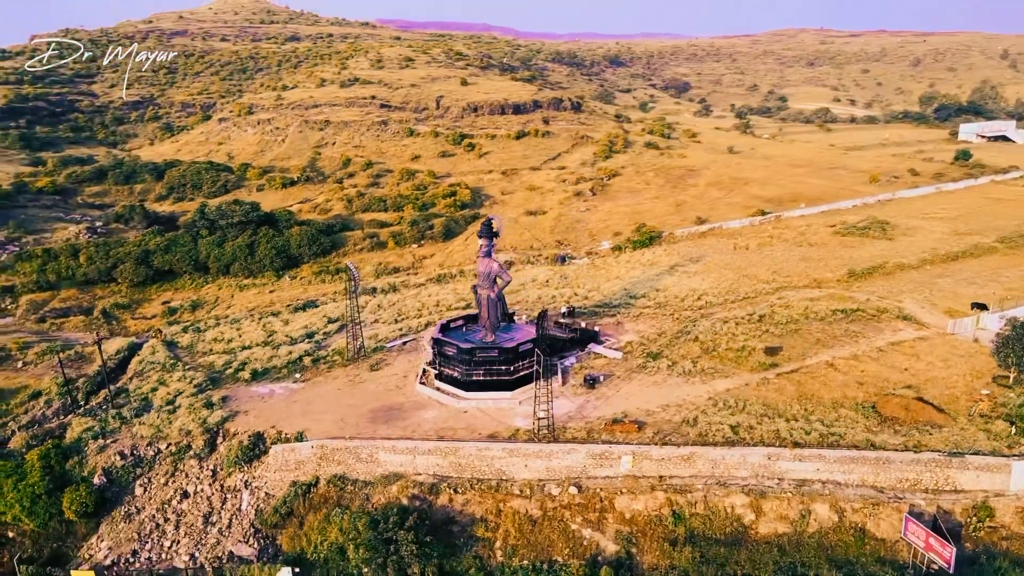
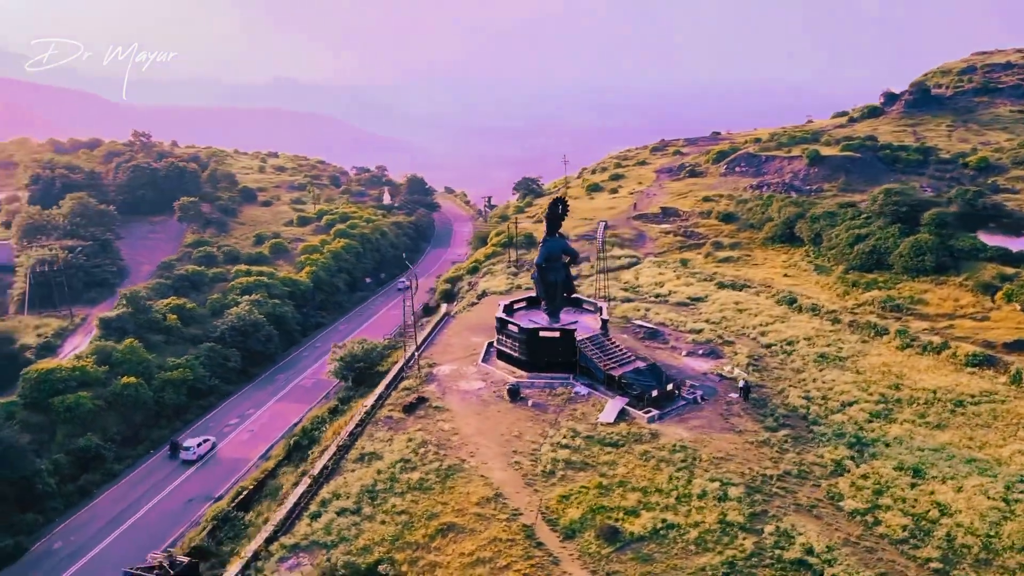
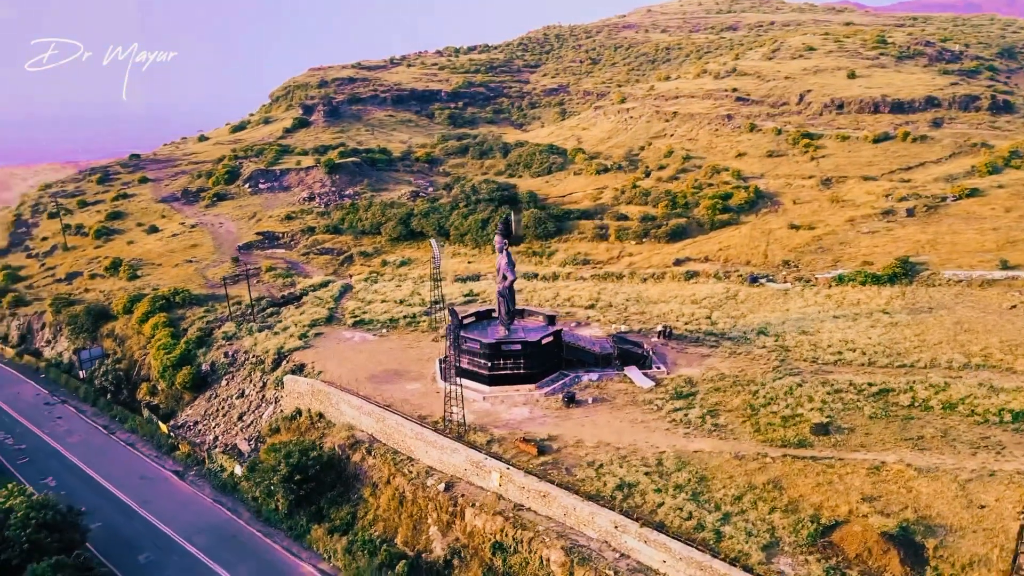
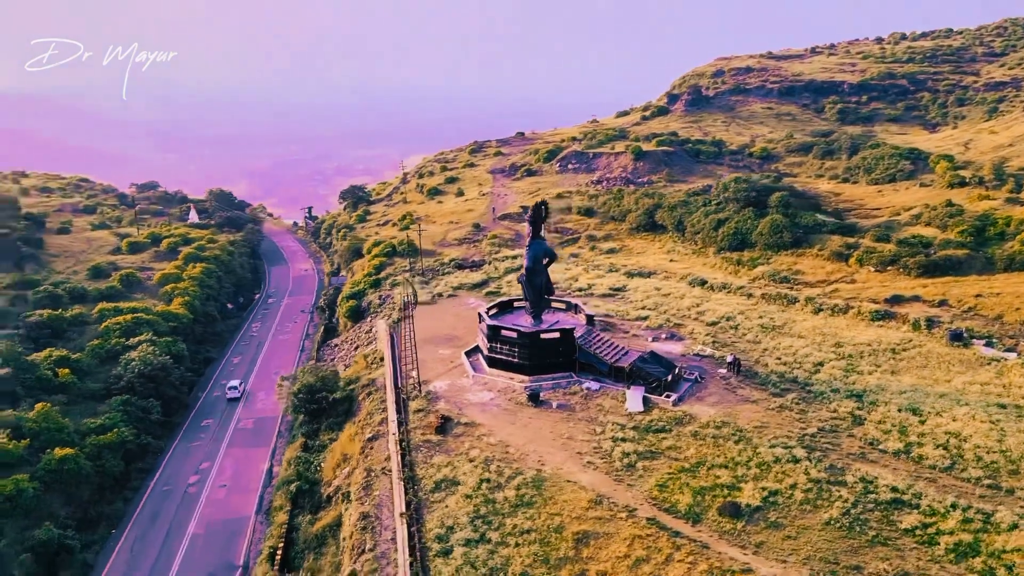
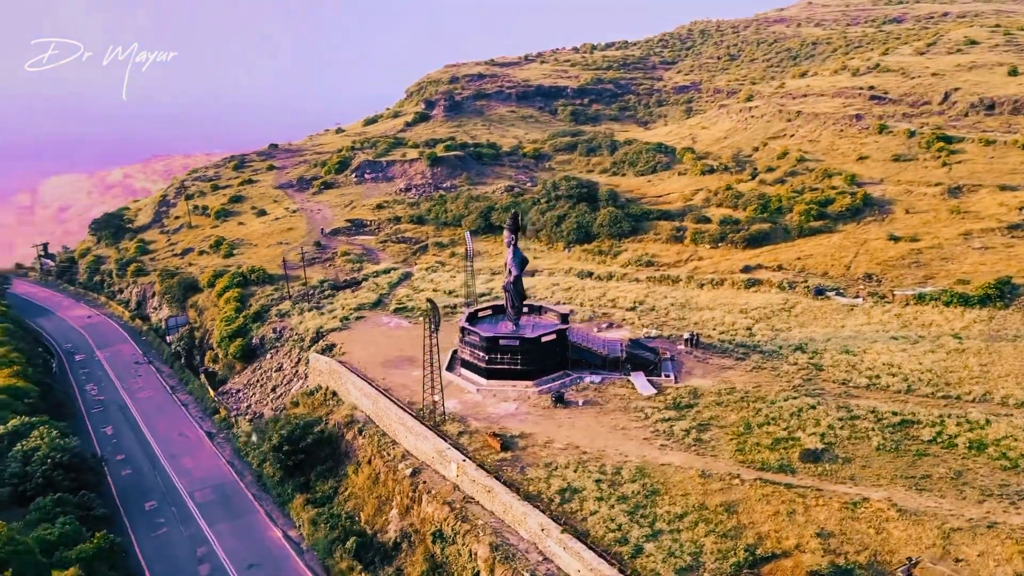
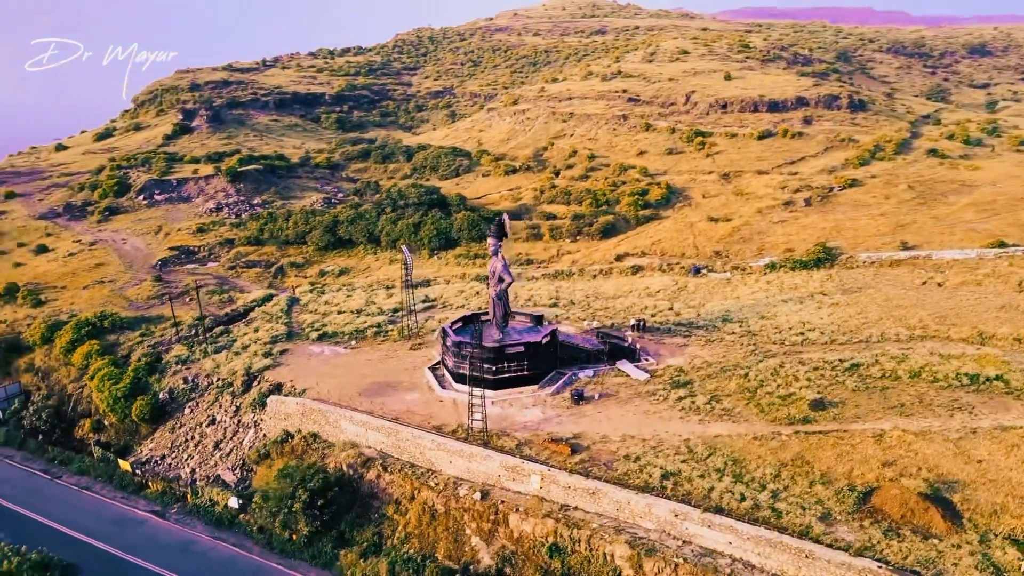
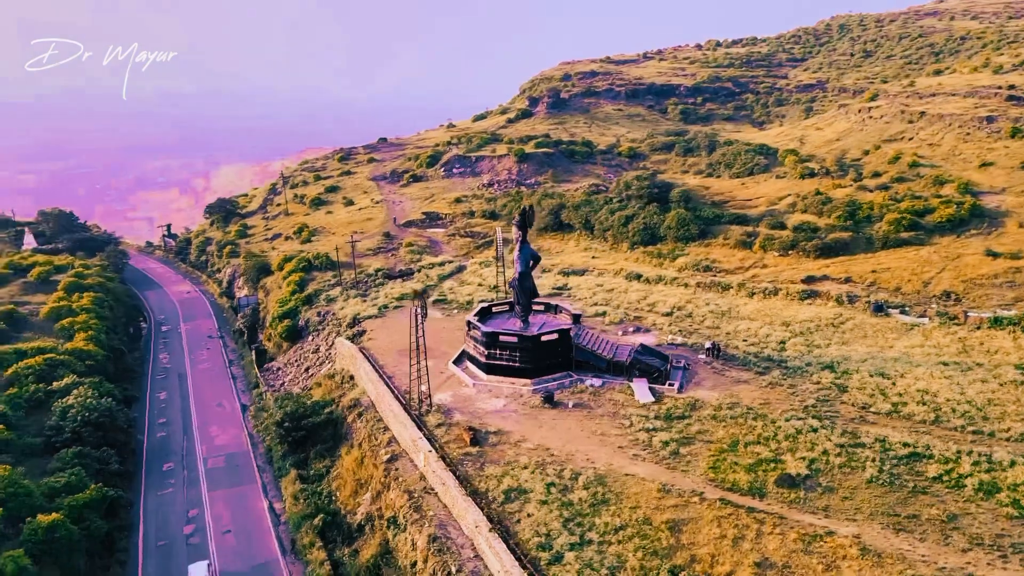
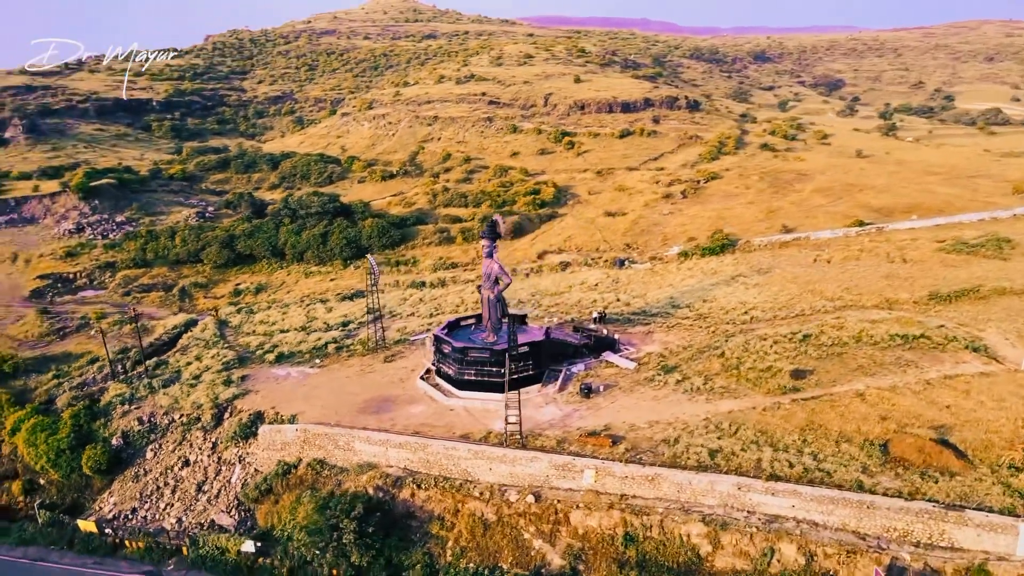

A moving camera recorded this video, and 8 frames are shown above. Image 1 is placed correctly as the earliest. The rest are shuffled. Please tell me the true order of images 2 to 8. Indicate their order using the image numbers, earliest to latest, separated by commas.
8, 6, 3, 5, 7, 4, 2
